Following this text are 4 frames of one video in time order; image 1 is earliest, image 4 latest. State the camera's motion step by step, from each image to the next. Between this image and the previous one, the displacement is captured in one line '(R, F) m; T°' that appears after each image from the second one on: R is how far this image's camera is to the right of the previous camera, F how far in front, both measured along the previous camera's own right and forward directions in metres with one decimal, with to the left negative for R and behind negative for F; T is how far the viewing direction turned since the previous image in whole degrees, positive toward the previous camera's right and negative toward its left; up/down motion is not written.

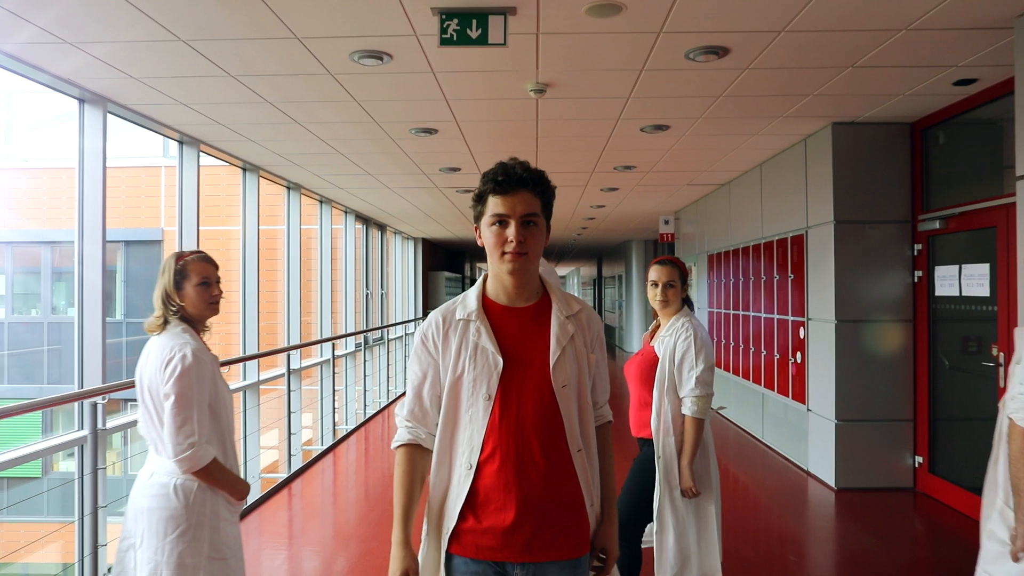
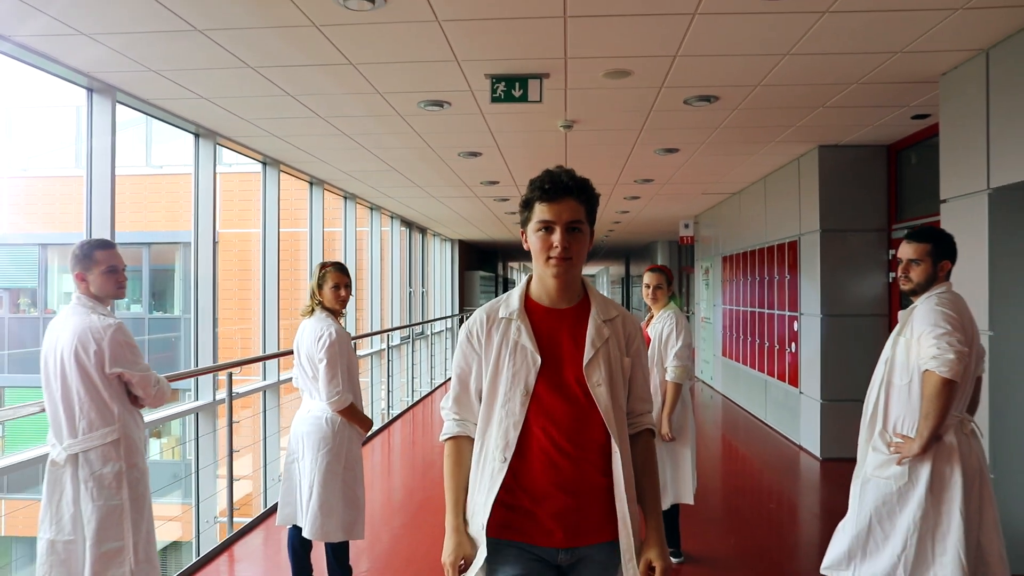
(0.0, -0.9) m; -2°
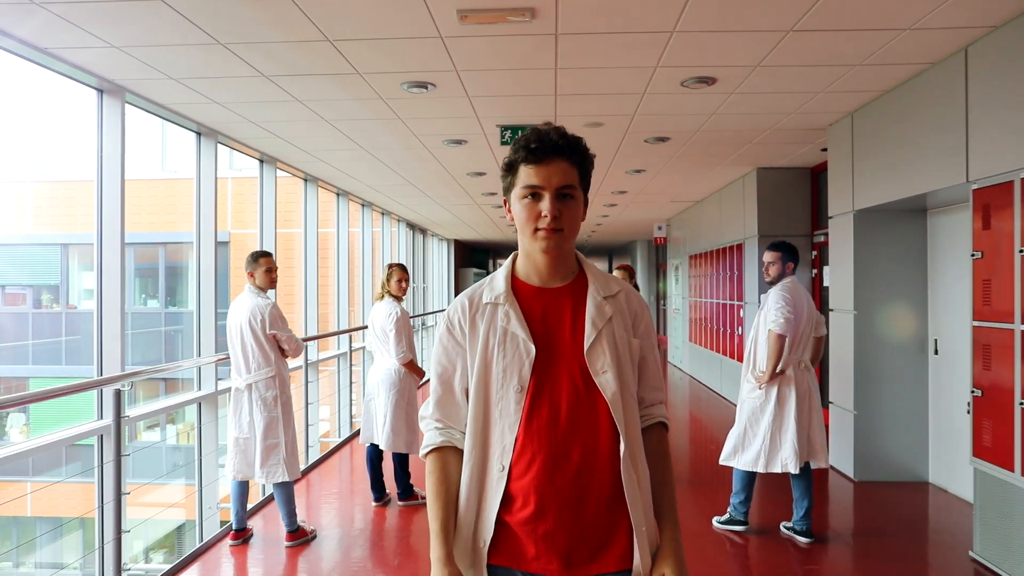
(-0.1, -1.4) m; +1°
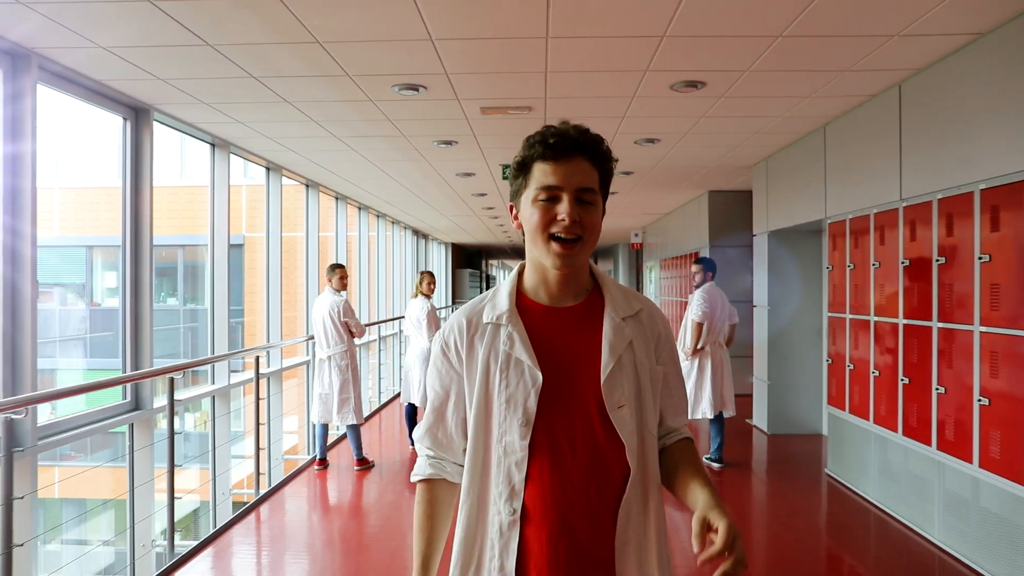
(-0.1, -1.5) m; +1°
